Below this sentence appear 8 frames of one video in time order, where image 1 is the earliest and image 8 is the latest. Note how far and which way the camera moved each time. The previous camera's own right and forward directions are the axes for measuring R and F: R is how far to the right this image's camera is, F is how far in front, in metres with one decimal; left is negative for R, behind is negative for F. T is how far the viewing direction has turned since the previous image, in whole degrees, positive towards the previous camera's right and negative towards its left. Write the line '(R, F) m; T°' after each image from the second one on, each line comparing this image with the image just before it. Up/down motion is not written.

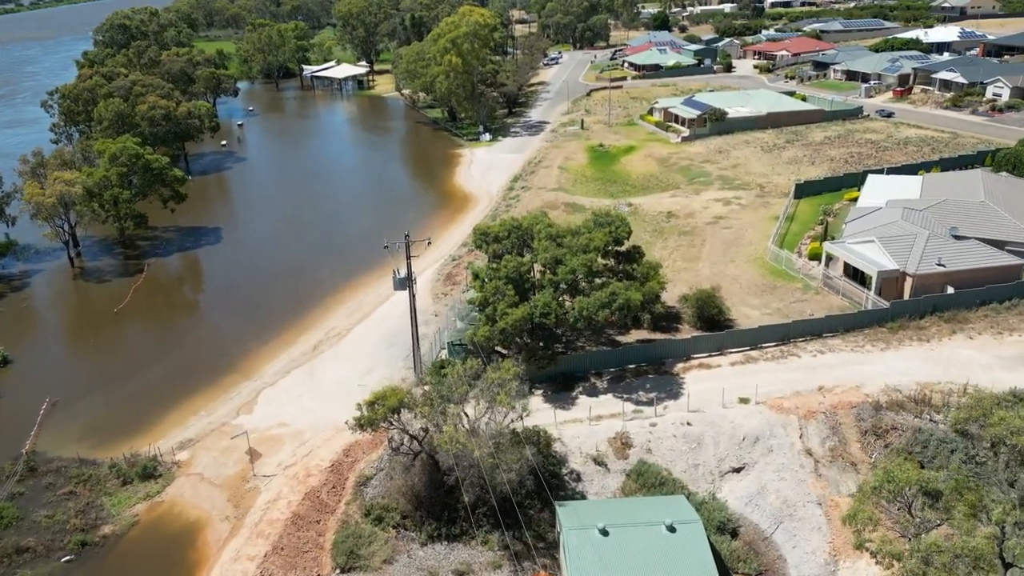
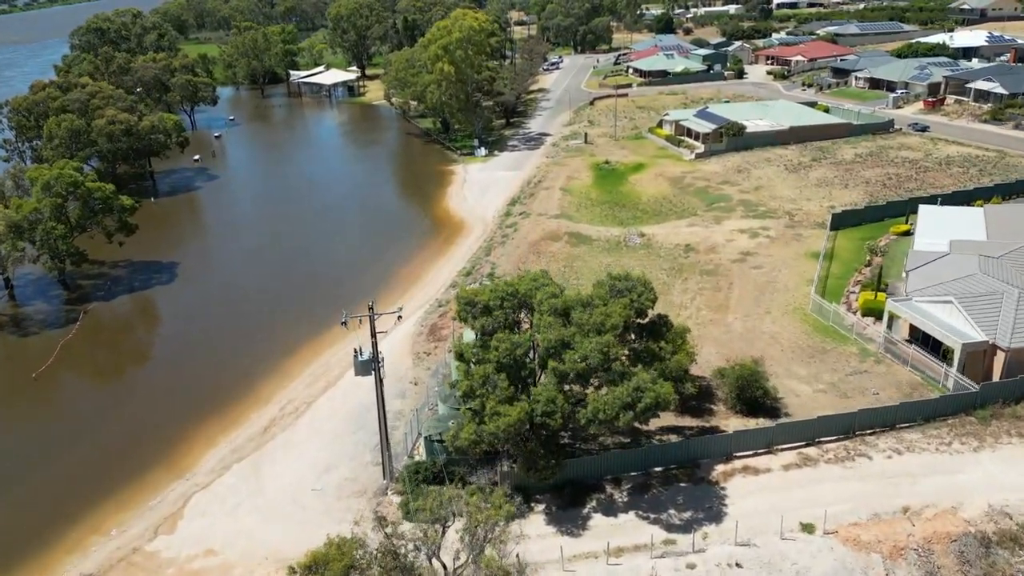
(+0.2, +5.9) m; 0°
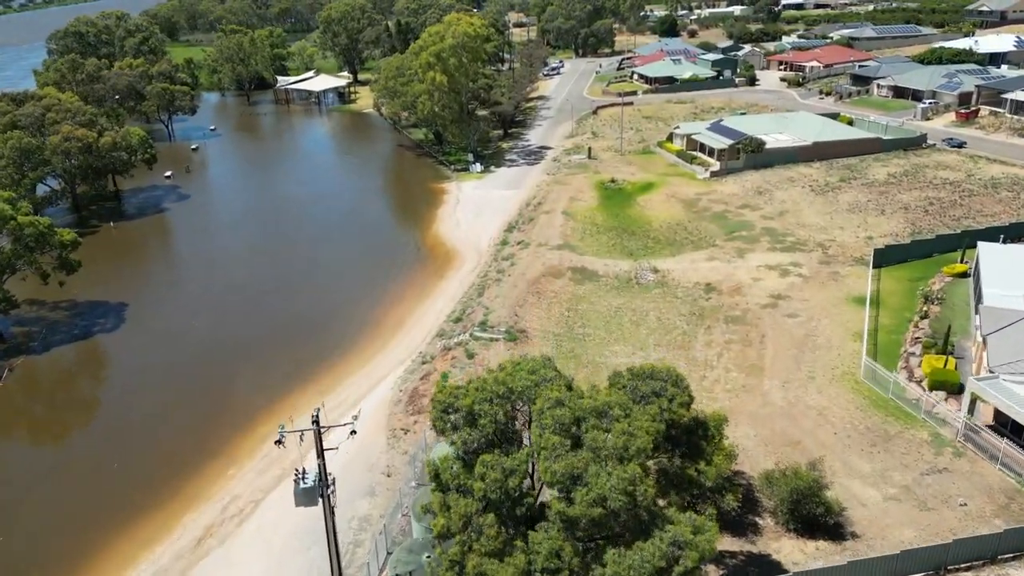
(+0.2, +5.2) m; 0°
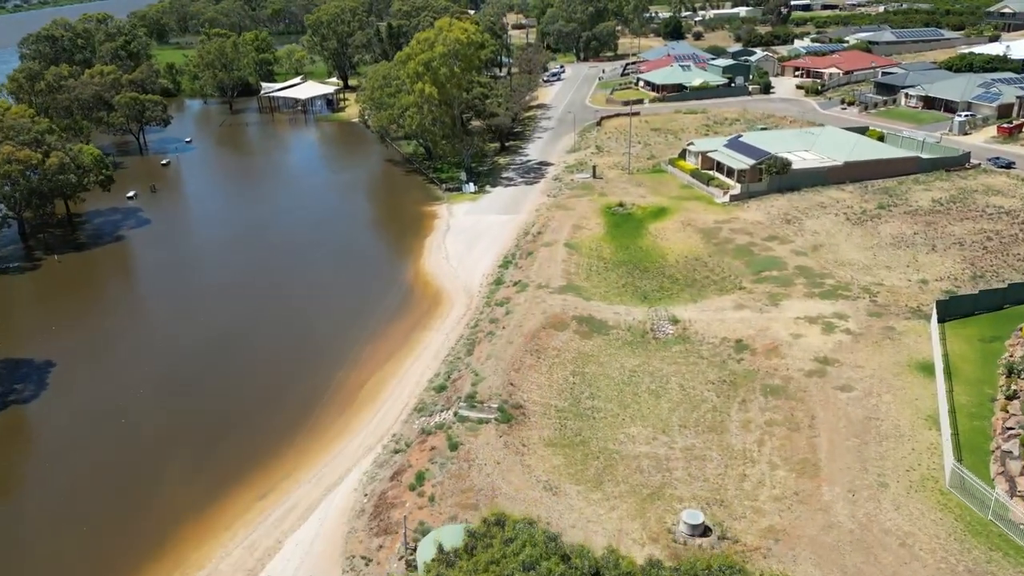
(+0.2, +5.7) m; 0°
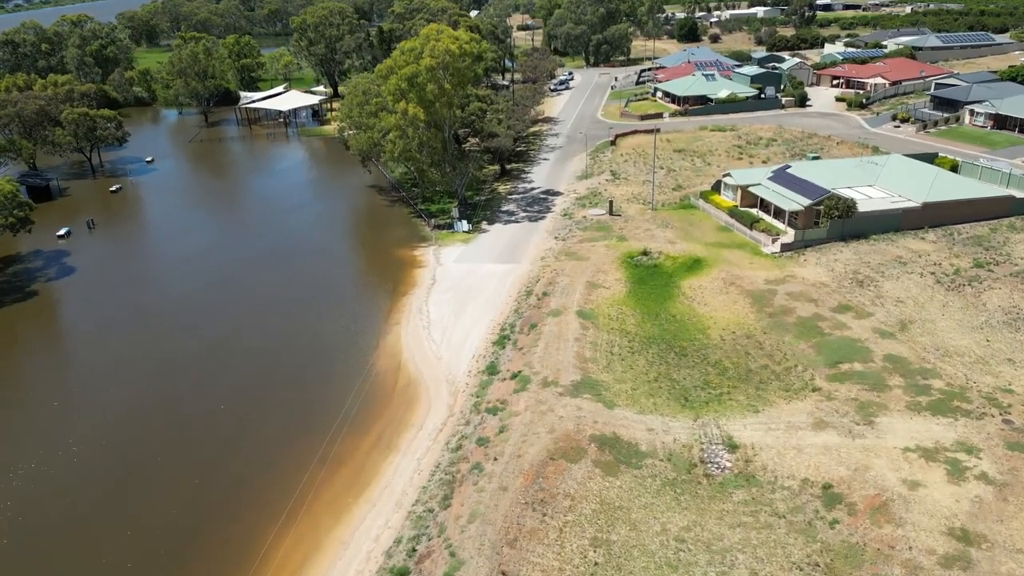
(+0.3, +9.2) m; 0°
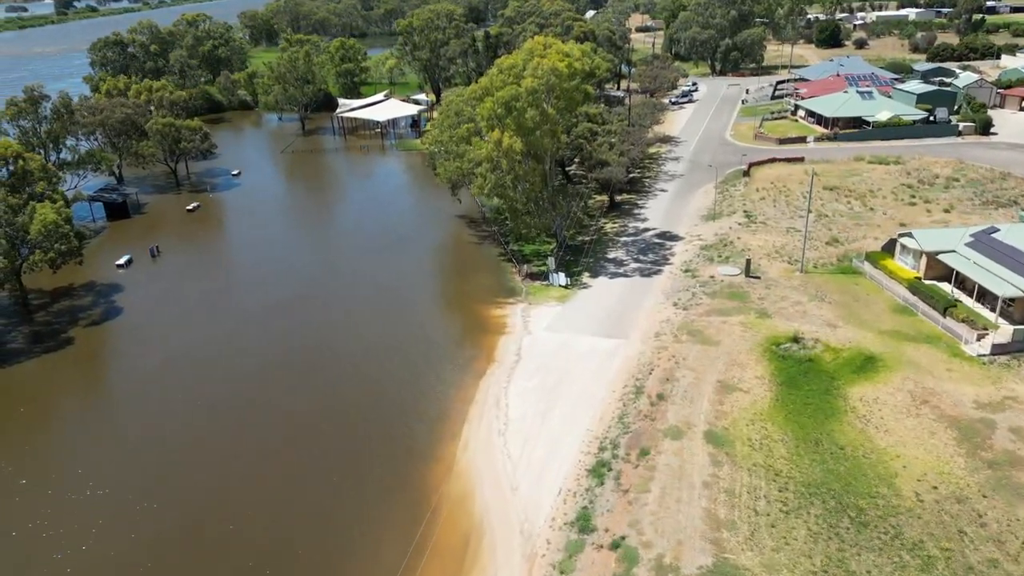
(-0.4, +8.2) m; -8°
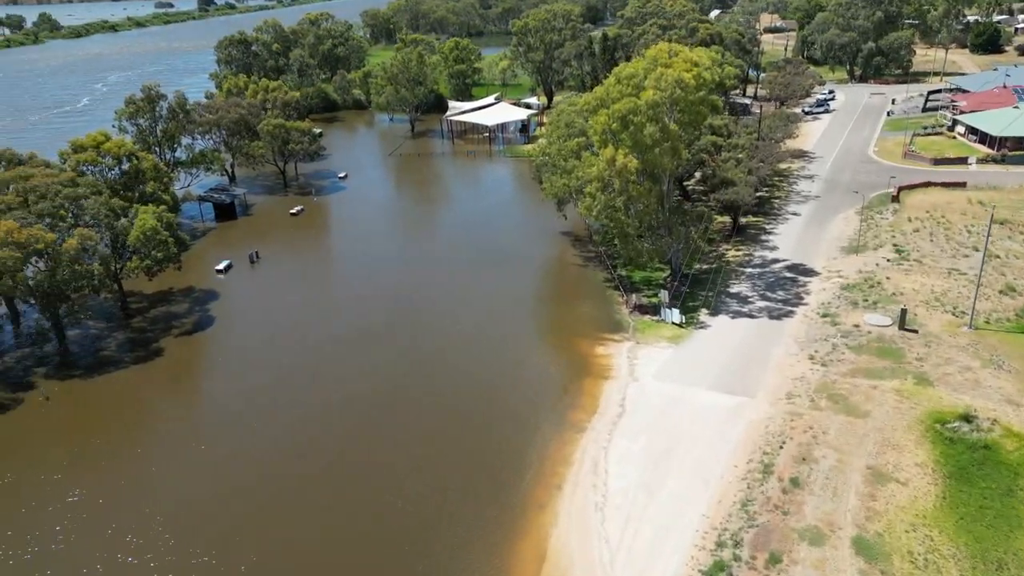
(-0.3, +3.6) m; -8°
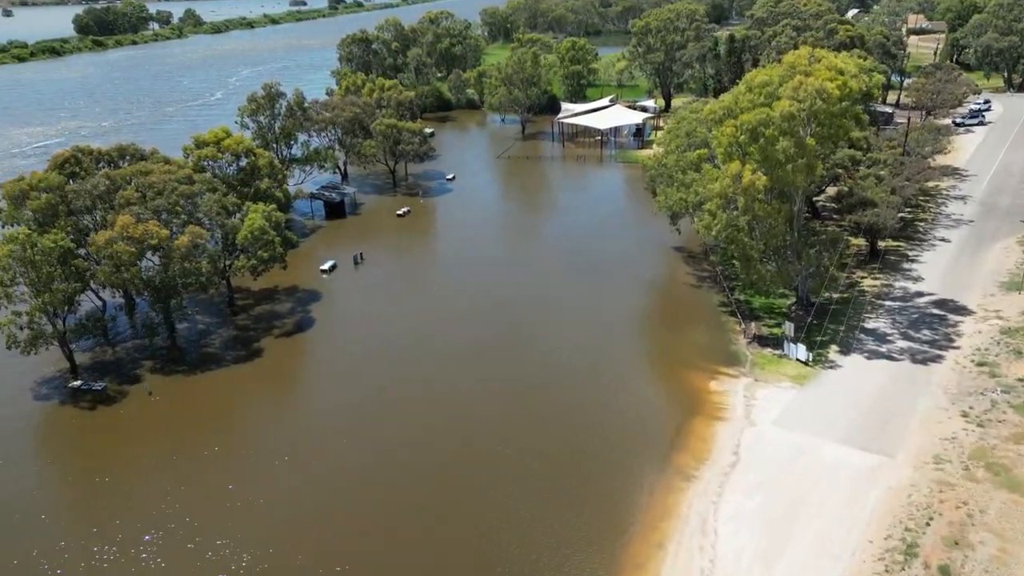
(-0.2, +2.1) m; -8°
